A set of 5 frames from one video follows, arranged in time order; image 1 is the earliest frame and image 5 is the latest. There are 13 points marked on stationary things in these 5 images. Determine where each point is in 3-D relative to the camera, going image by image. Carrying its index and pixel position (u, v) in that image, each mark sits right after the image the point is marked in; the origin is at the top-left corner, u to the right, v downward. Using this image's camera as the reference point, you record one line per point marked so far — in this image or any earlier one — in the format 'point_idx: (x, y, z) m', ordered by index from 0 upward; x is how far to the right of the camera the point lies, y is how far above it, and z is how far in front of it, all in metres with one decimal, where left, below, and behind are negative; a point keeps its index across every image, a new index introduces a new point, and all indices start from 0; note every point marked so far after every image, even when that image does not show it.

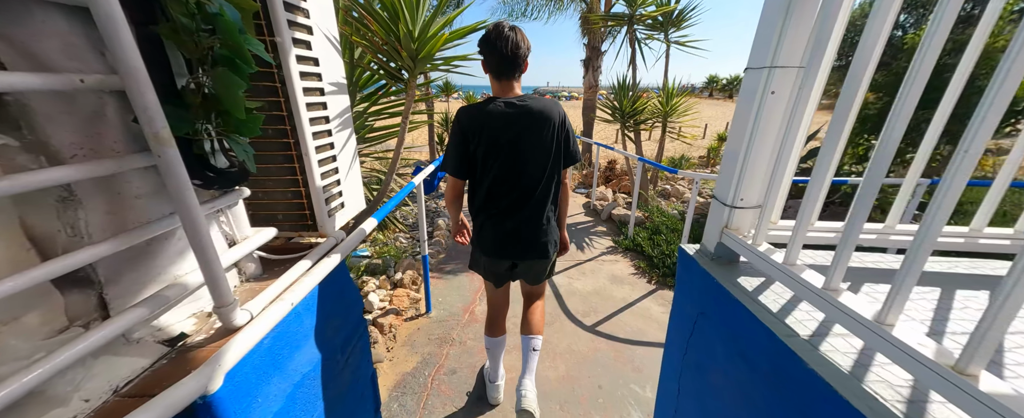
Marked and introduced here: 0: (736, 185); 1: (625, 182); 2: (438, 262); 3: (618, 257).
0: (+0.8, +0.1, +1.1) m
1: (+1.9, +0.5, +5.4) m
2: (-0.8, -0.6, +3.3) m
3: (+1.2, -0.5, +3.4) m
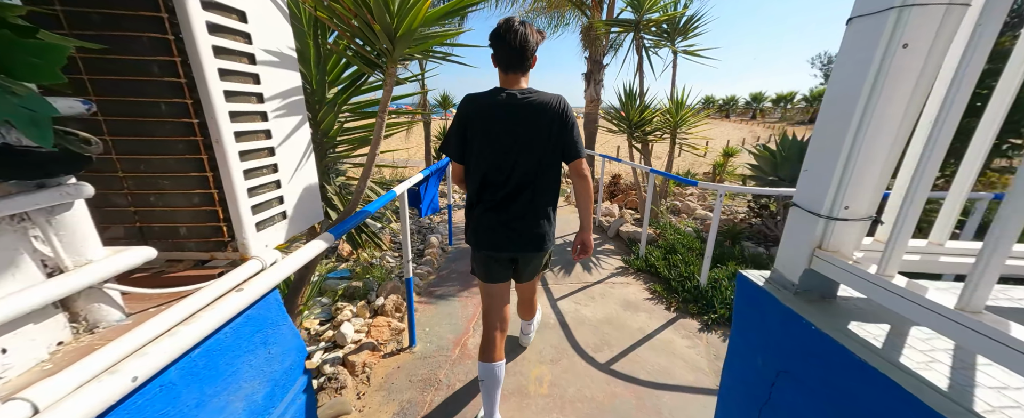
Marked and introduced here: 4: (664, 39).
0: (+0.8, +0.1, +0.7) m
1: (+1.9, +0.2, +5.1) m
2: (-0.8, -0.7, +2.9) m
3: (+1.1, -0.7, +3.1) m
4: (+2.0, +2.3, +4.2) m
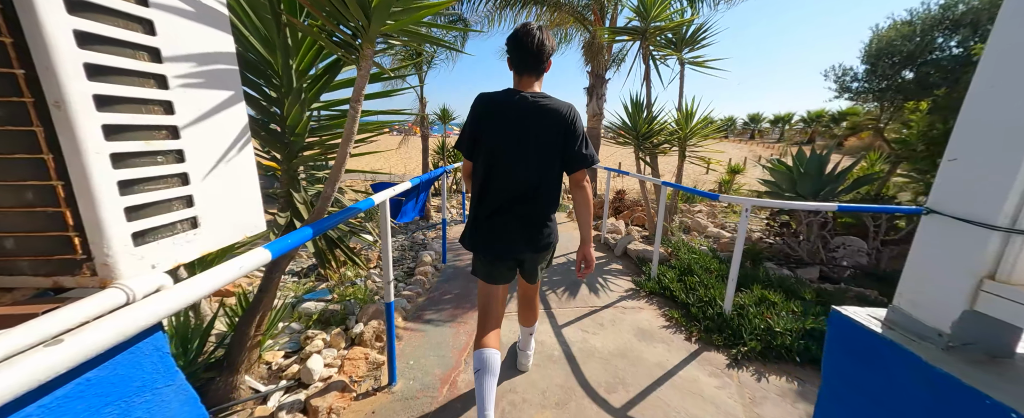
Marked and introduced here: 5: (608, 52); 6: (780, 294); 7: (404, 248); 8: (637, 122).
0: (+0.8, 0.0, +0.5) m
1: (+1.9, -0.1, +4.8) m
2: (-0.8, -0.8, +2.6) m
3: (+1.1, -0.8, +2.8) m
4: (+2.1, +2.1, +4.1) m
5: (+2.0, +3.3, +6.6) m
6: (+2.1, -0.7, +2.5) m
7: (-1.4, -0.5, +4.0) m
8: (+1.6, +1.1, +3.9) m
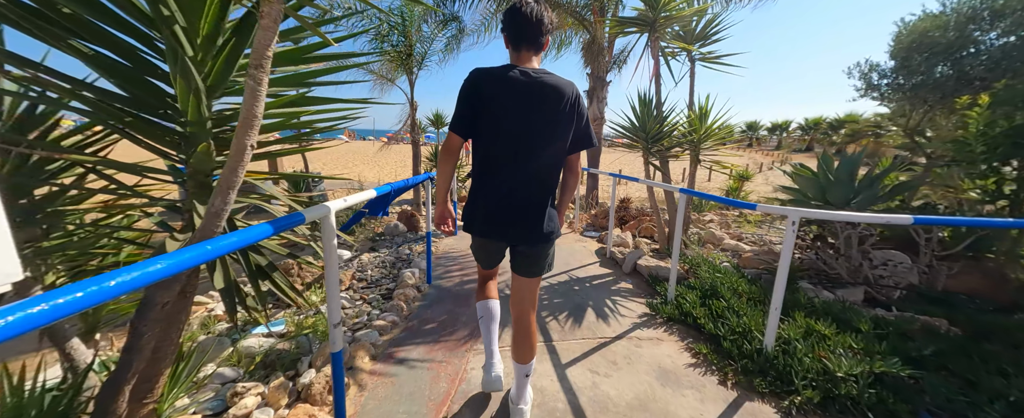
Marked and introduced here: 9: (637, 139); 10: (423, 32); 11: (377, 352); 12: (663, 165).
0: (+0.7, 0.0, 0.0) m
1: (+1.9, -0.2, +4.4) m
2: (-0.8, -0.9, +2.2) m
3: (+1.1, -0.9, +2.3) m
4: (+2.0, +1.9, +3.7) m
5: (+1.9, +3.1, +6.3) m
6: (+2.1, -0.7, +2.0) m
7: (-1.4, -0.6, +3.5) m
8: (+1.5, +1.0, +3.5) m
9: (+1.4, +0.8, +3.6) m
10: (-1.7, +3.4, +5.9) m
11: (-0.9, -0.9, +2.1) m
12: (+1.8, +0.5, +3.7) m
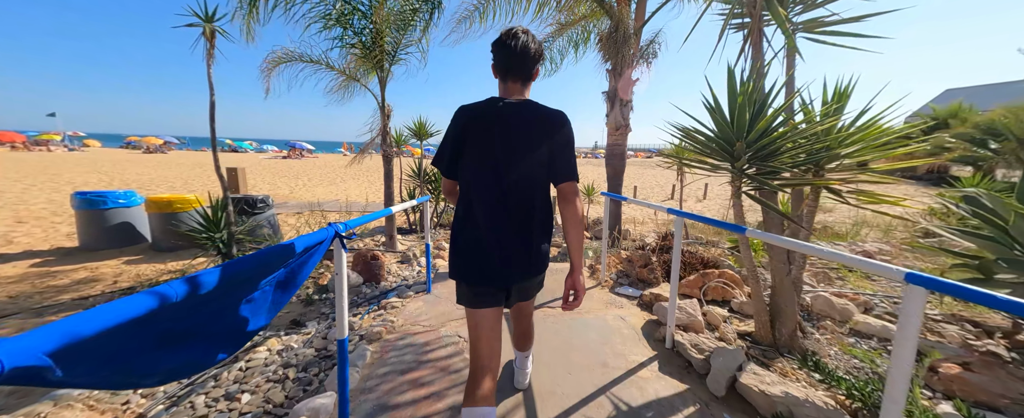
0: (+0.7, -0.3, -1.5) m
1: (+1.9, -0.7, +2.9) m
2: (-0.9, -1.3, +0.6) m
3: (+1.1, -1.3, +0.8) m
4: (+2.0, +1.5, +2.3) m
5: (+1.9, +2.6, +4.9) m
6: (+2.0, -1.1, +0.5) m
7: (-1.4, -1.1, +2.0) m
8: (+1.5, +0.5, +2.1) m
9: (+1.4, +0.4, +2.1) m
10: (-1.7, +2.8, +4.6) m
11: (-0.9, -1.3, +0.5) m
12: (+1.7, +0.1, +2.2) m
